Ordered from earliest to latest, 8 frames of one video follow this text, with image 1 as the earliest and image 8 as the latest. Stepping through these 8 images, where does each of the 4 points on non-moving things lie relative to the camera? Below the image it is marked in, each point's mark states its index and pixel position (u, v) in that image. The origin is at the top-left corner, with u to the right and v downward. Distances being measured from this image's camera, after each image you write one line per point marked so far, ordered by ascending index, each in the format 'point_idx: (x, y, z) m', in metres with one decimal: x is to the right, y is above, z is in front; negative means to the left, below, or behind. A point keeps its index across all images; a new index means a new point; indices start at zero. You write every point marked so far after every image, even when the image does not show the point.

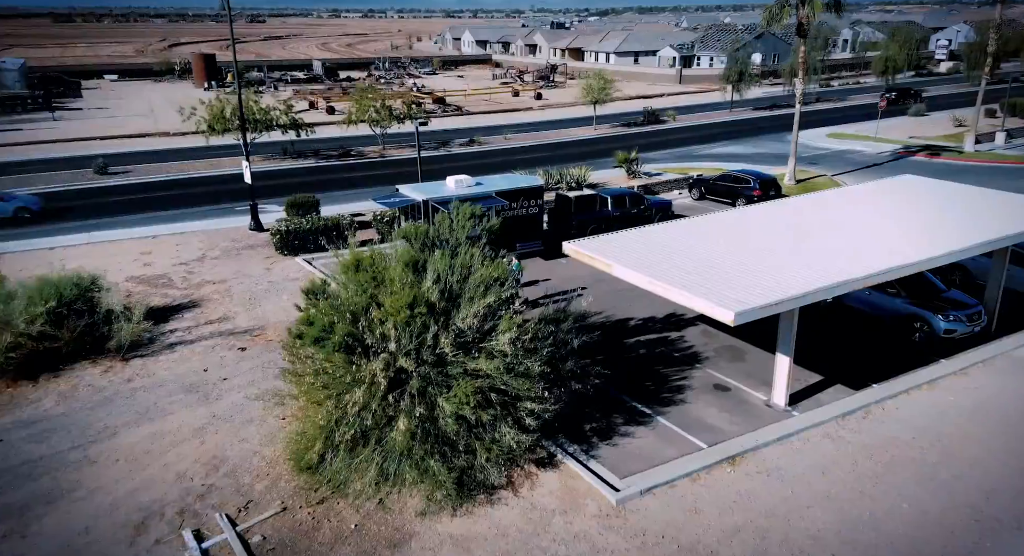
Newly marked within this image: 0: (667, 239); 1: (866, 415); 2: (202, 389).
0: (+3.2, +0.8, +15.8) m
1: (+6.1, -2.4, +13.2) m
2: (-6.2, -2.2, +15.1) m
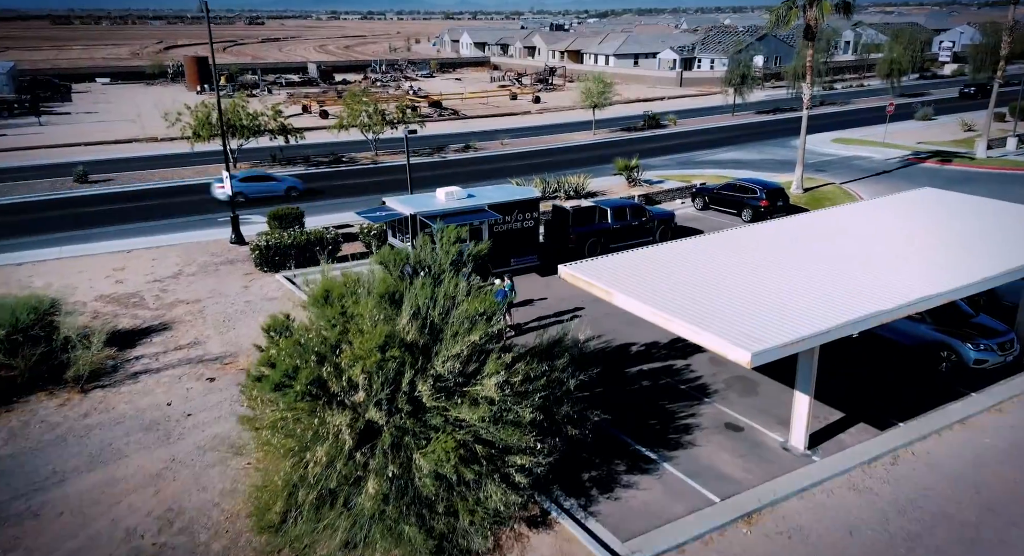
0: (+3.0, +0.3, +14.5) m
1: (+6.0, -2.9, +11.9) m
2: (-6.3, -2.7, +13.8) m
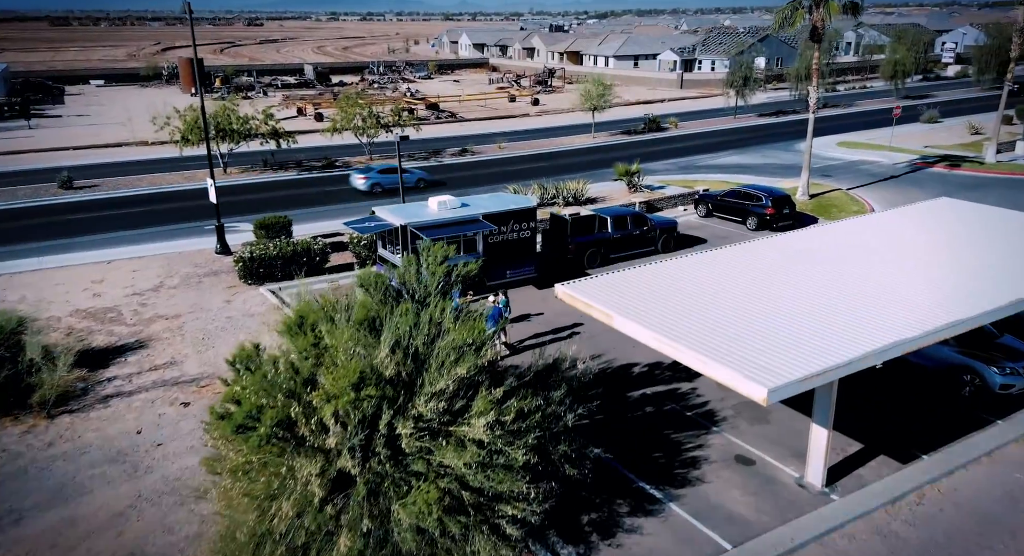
0: (+2.9, 0.0, +13.5) m
1: (+5.9, -3.2, +11.0) m
2: (-6.4, -3.0, +12.8) m
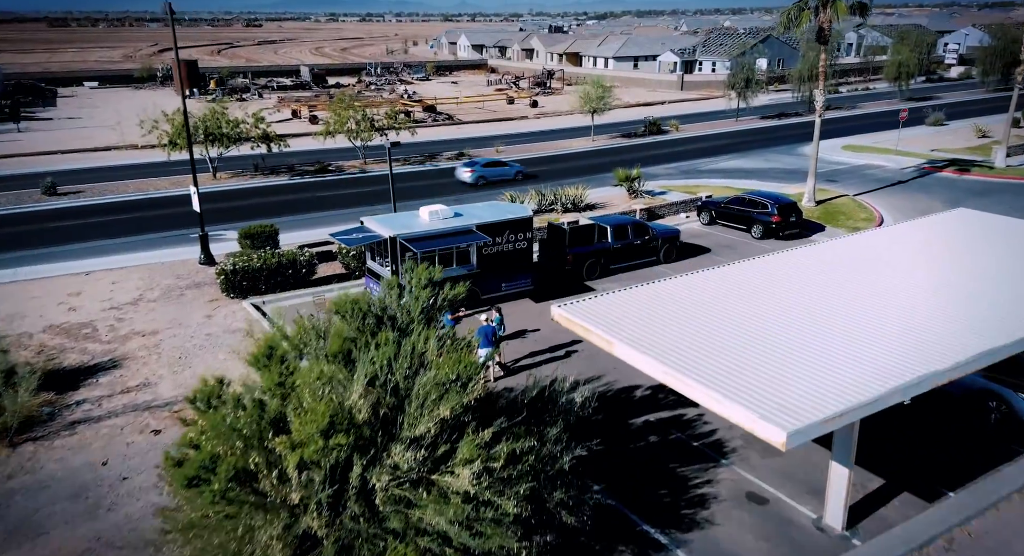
0: (+2.8, -0.4, +12.6) m
1: (+5.8, -3.5, +10.0) m
2: (-6.6, -3.4, +11.9) m
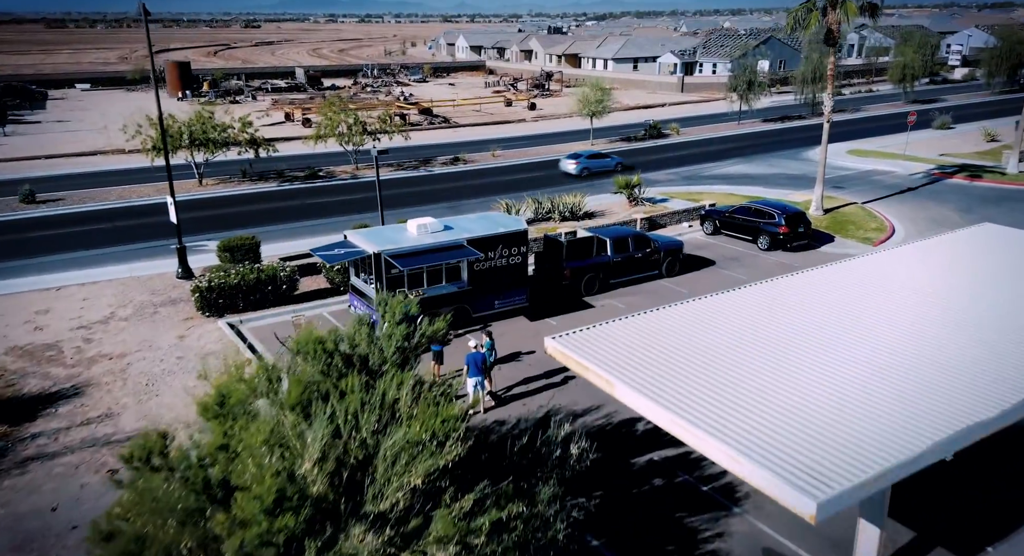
0: (+2.7, -0.8, +11.5) m
1: (+5.6, -3.9, +8.9) m
2: (-6.7, -3.8, +10.7) m
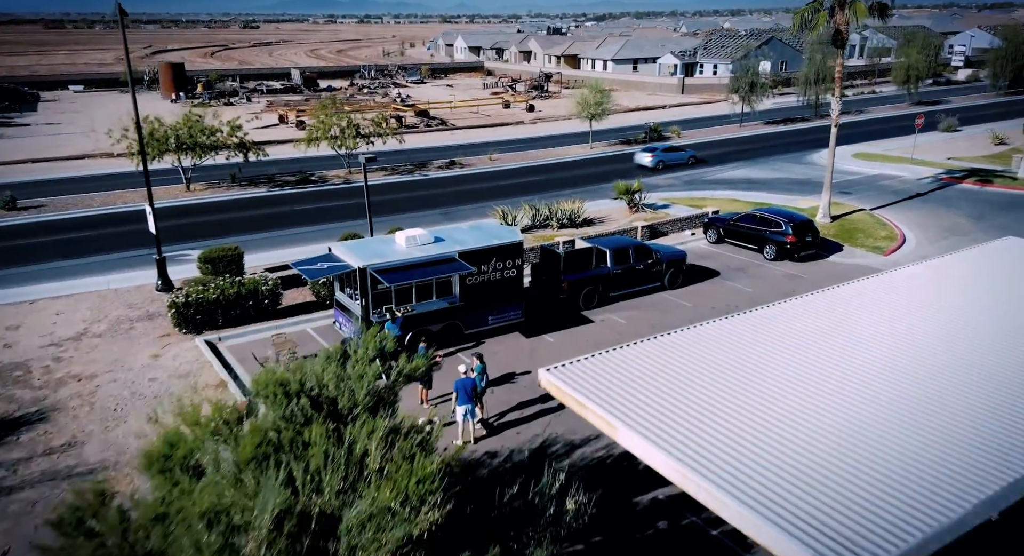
0: (+2.5, -1.1, +10.5) m
1: (+5.5, -4.2, +7.9) m
2: (-6.8, -4.1, +9.8) m
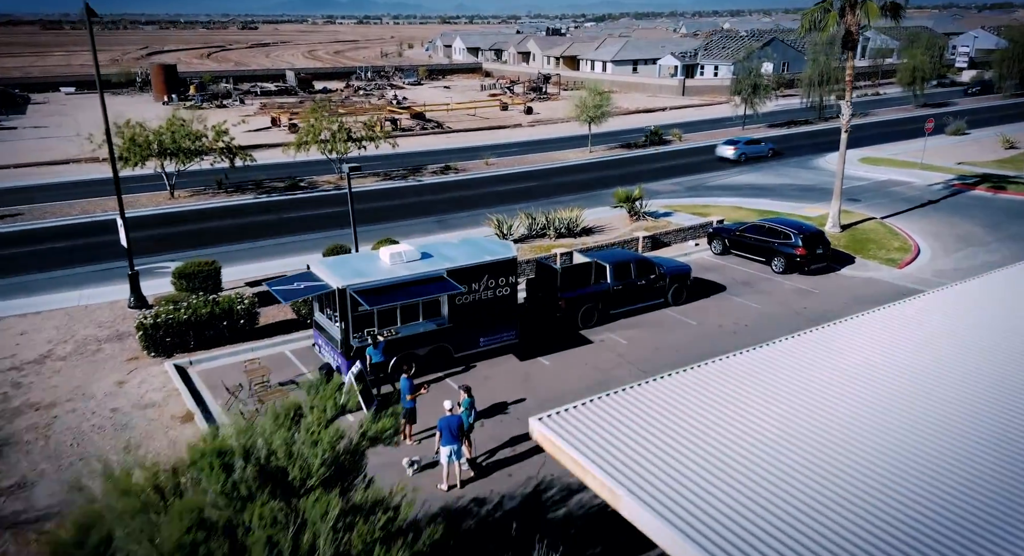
0: (+2.4, -1.5, +9.3) m
1: (+5.4, -4.6, +6.8) m
2: (-7.0, -4.5, +8.6) m
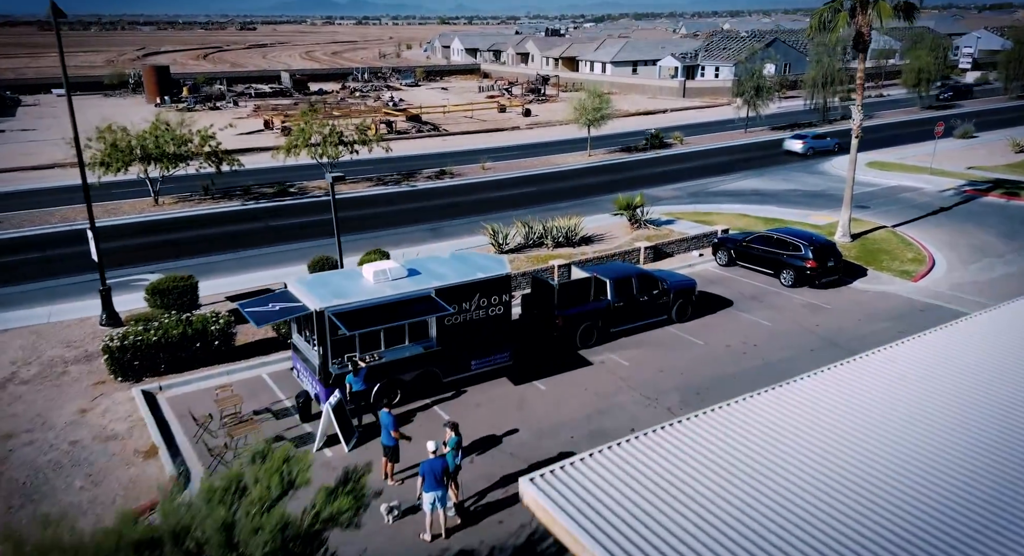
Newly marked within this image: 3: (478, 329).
0: (+2.3, -1.8, +8.3) m
1: (+5.2, -5.0, +5.7) m
2: (-7.1, -4.9, +7.5) m
3: (-0.7, -1.0, +15.0) m
